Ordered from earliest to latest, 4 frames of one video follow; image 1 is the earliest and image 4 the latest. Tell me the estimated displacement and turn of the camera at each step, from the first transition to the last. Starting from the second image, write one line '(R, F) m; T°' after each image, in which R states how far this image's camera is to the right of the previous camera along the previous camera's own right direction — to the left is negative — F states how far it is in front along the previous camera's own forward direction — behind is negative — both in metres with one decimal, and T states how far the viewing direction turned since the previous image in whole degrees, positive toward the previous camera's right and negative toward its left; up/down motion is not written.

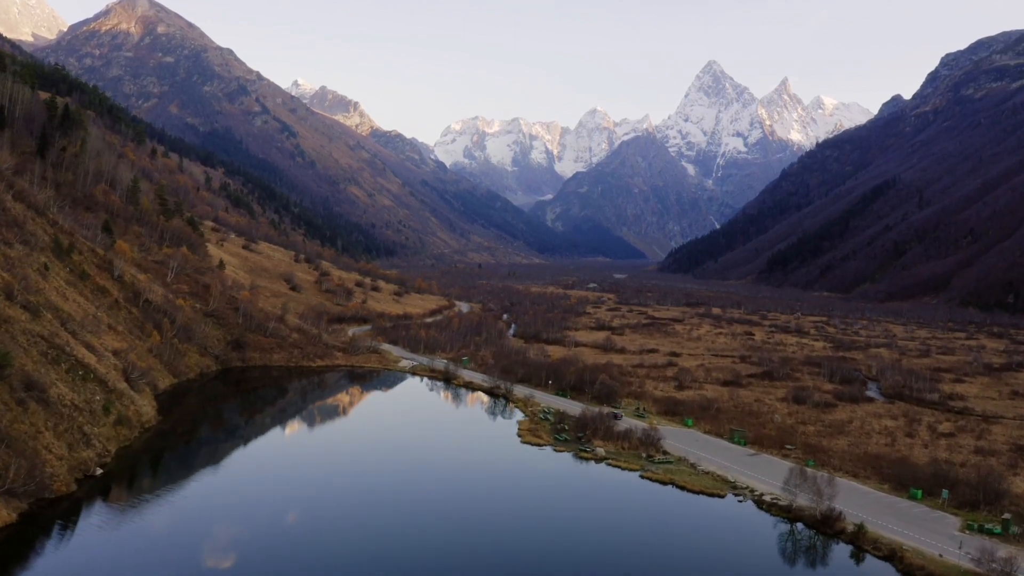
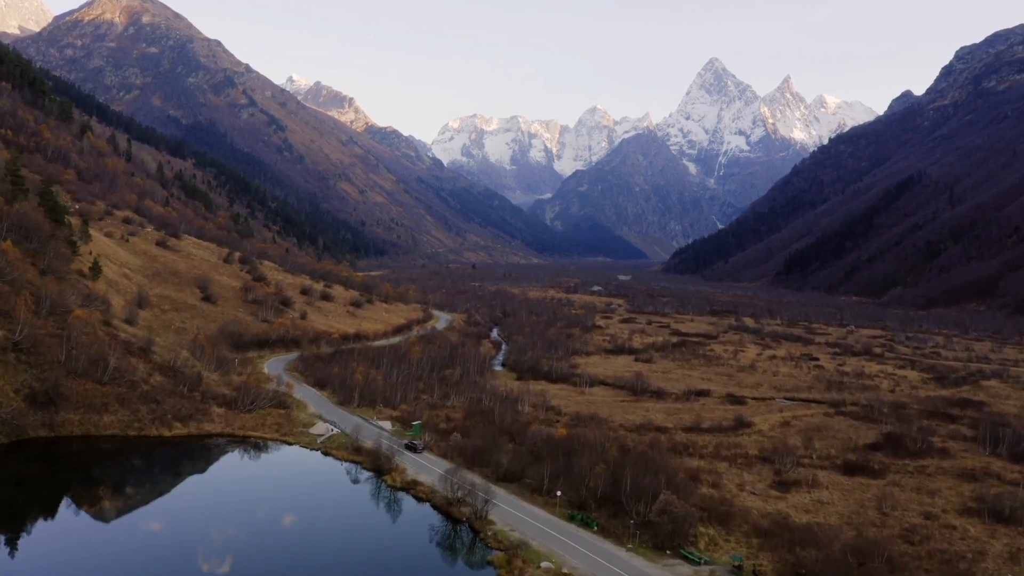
(+1.3, +31.3) m; 0°
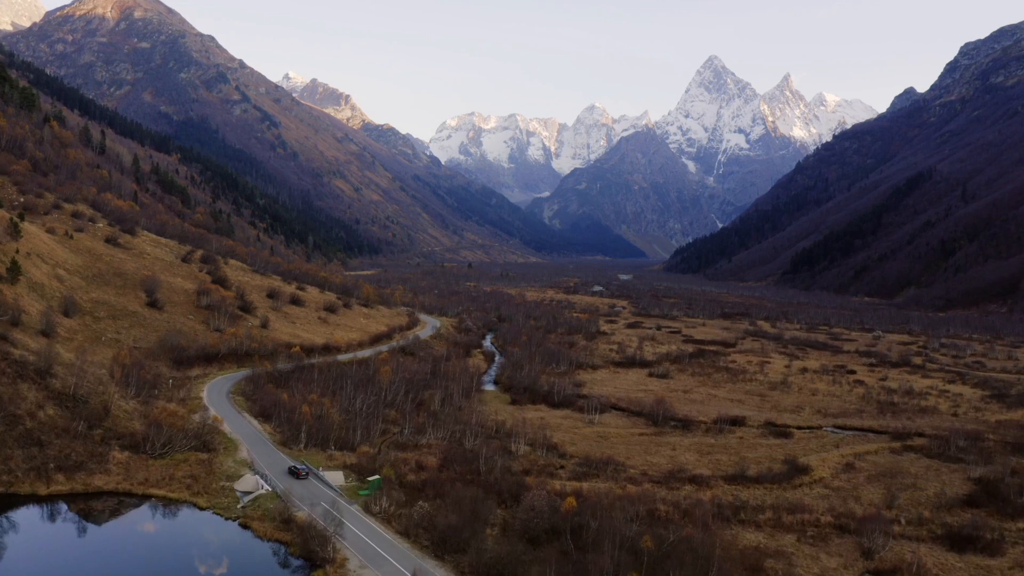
(+0.5, +12.3) m; 0°
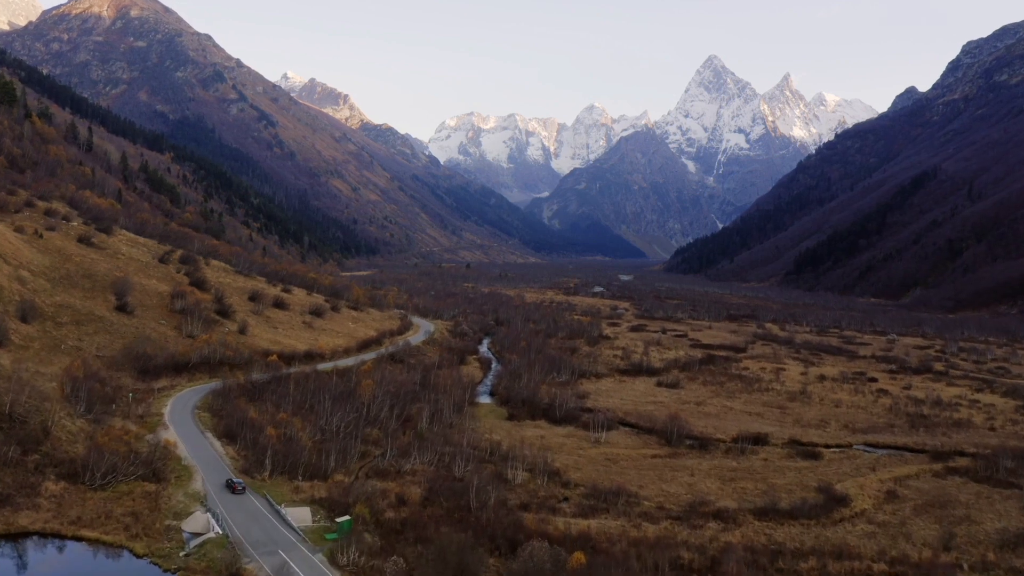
(+0.2, +5.6) m; 0°
